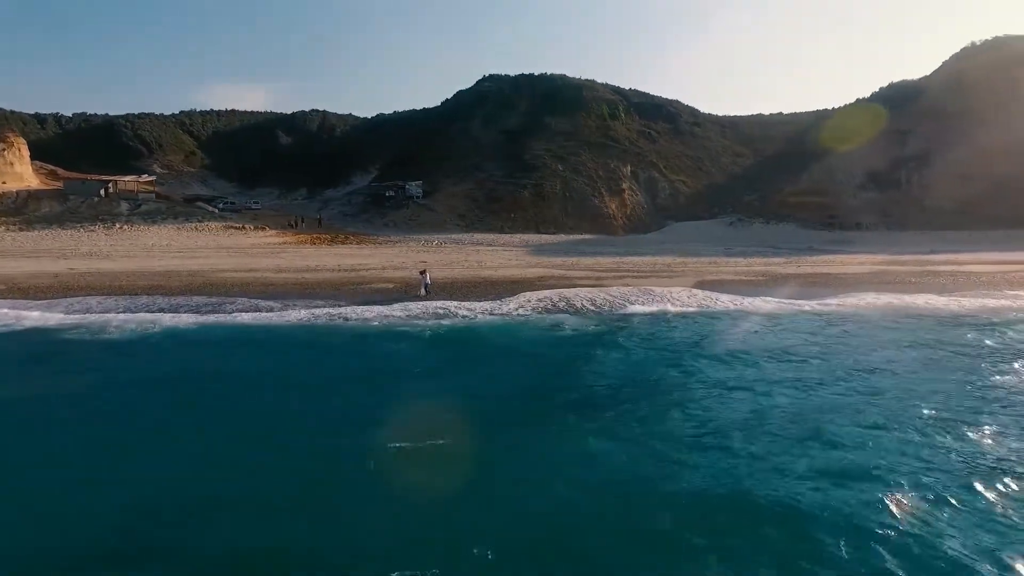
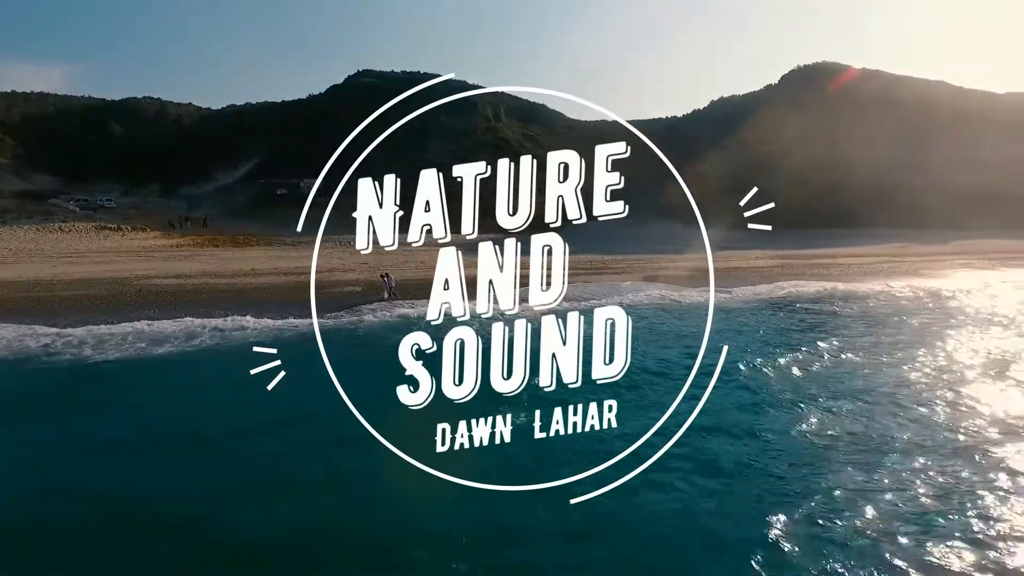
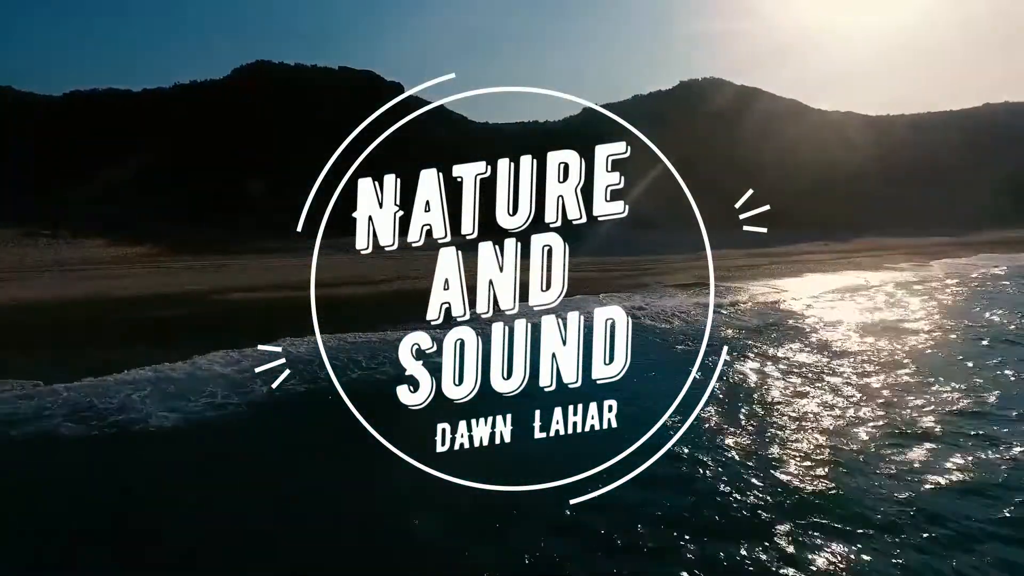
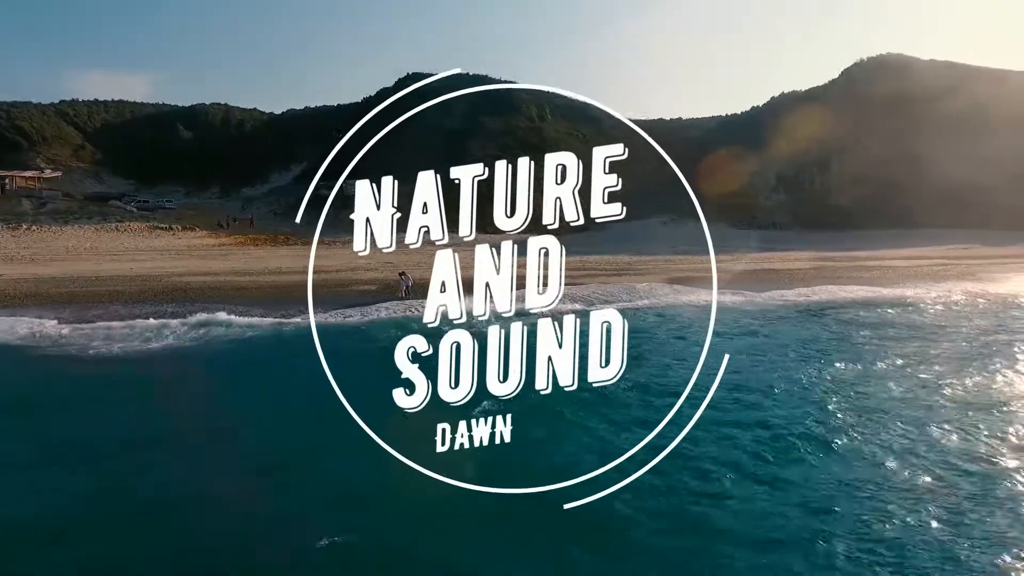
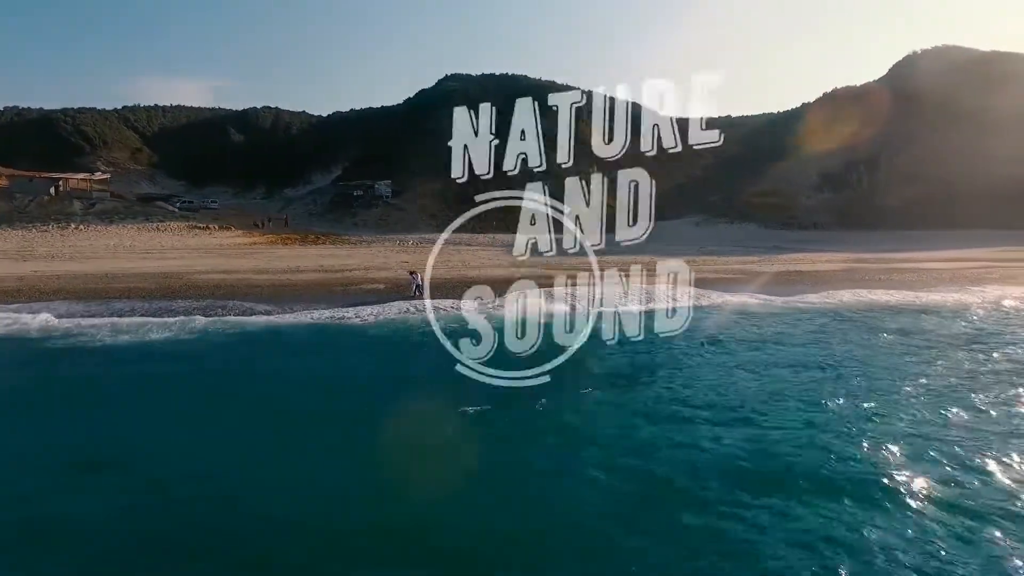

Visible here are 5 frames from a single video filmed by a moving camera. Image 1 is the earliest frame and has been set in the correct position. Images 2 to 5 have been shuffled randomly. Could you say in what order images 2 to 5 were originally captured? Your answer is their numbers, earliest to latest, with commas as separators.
5, 4, 2, 3
